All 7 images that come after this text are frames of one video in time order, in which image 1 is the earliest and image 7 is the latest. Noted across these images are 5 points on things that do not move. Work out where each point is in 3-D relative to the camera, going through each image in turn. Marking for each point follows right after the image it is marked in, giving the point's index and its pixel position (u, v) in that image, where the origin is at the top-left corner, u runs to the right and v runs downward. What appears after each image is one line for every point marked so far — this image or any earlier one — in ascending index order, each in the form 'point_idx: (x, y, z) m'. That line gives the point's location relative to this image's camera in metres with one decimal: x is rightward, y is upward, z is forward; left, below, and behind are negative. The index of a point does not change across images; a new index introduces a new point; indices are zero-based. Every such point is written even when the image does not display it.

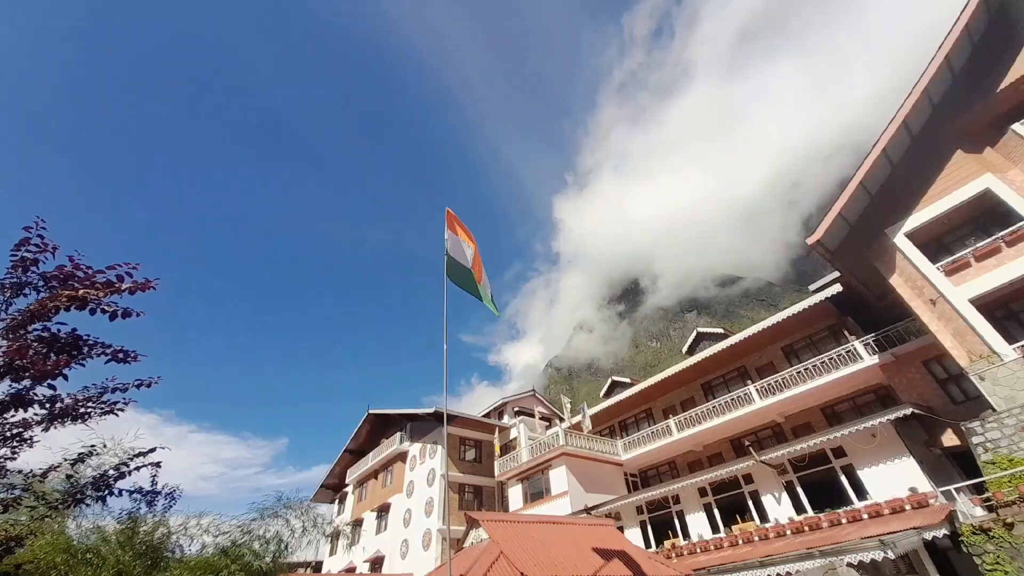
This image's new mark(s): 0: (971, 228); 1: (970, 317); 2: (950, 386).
0: (+13.9, +1.9, +12.3) m
1: (+12.6, -0.8, +11.2) m
2: (+15.1, -3.4, +14.0) m
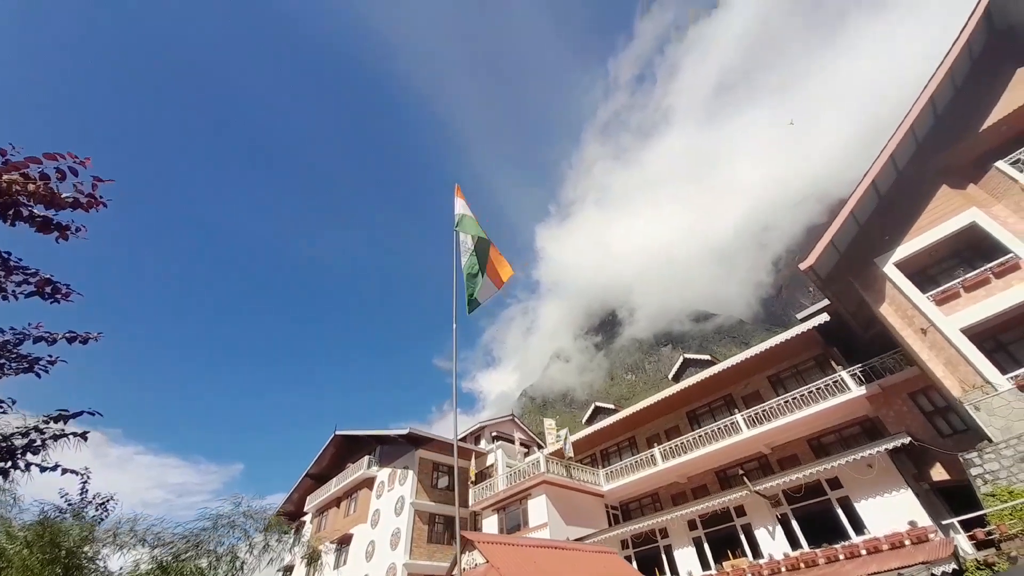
0: (+13.8, +0.9, +12.6) m
1: (+12.4, -1.6, +11.2) m
2: (+14.7, -4.5, +14.0) m
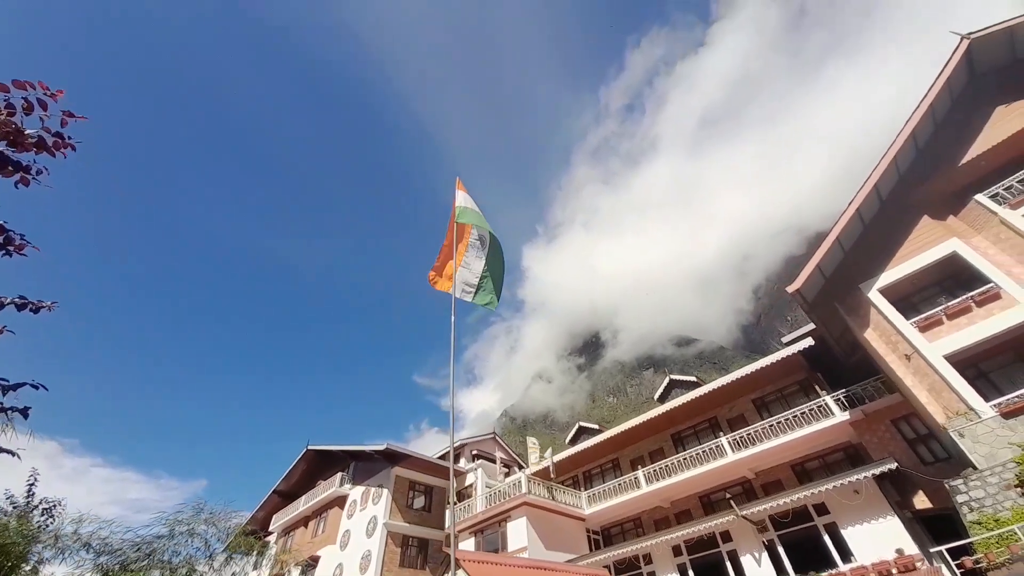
0: (+13.5, 0.0, +12.9) m
1: (+12.1, -2.4, +11.4) m
2: (+14.1, -5.5, +14.0) m
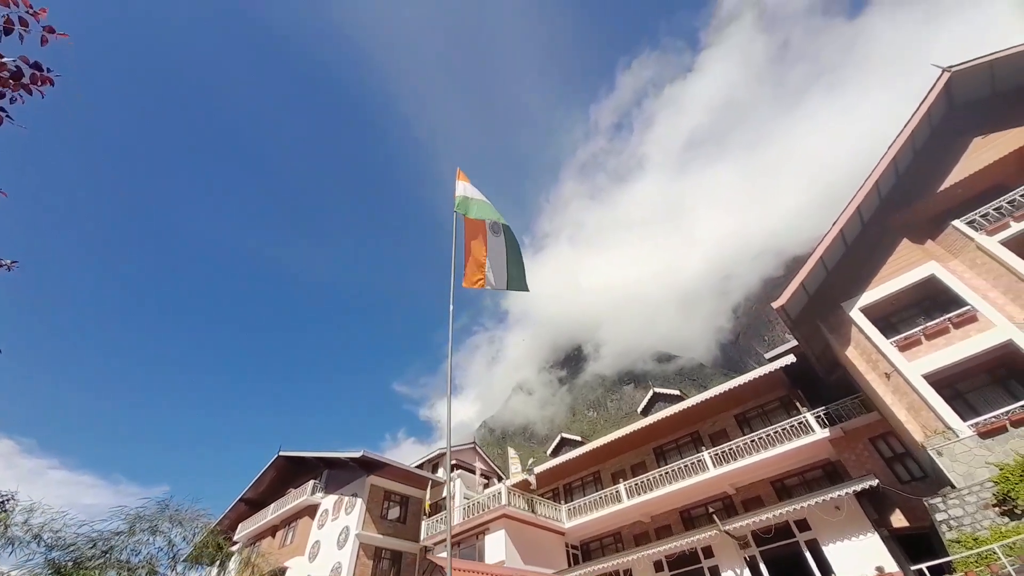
0: (+13.2, -0.7, +13.3) m
1: (+11.7, -3.0, +11.6) m
2: (+13.5, -6.2, +14.2) m
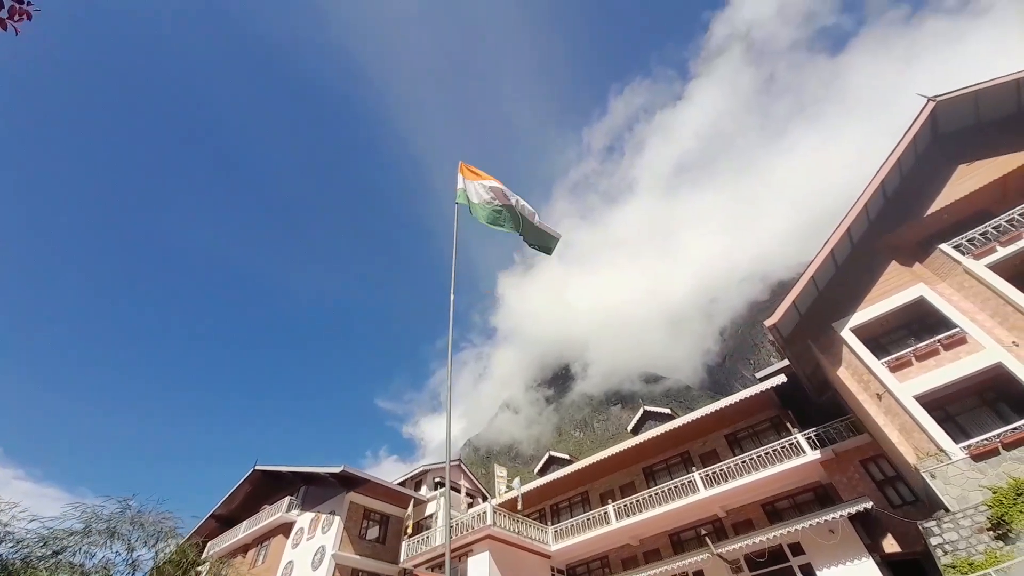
0: (+13.0, -1.4, +13.4) m
1: (+11.5, -3.6, +11.6) m
2: (+13.1, -7.0, +14.1) m
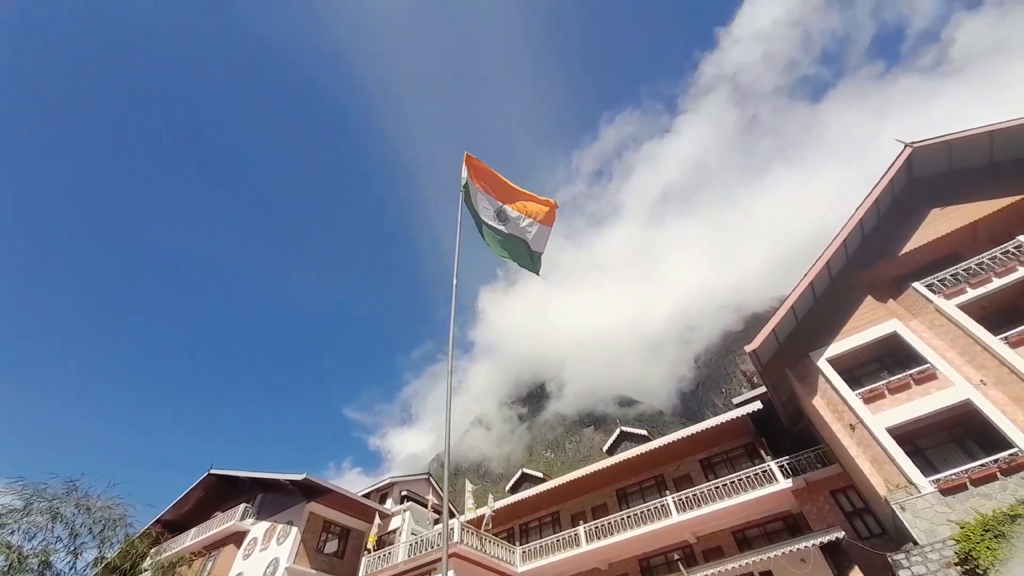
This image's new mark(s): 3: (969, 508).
0: (+12.4, -2.6, +13.7) m
1: (+10.8, -4.5, +11.8) m
2: (+12.1, -8.2, +14.3) m
3: (+11.4, -5.5, +10.1) m
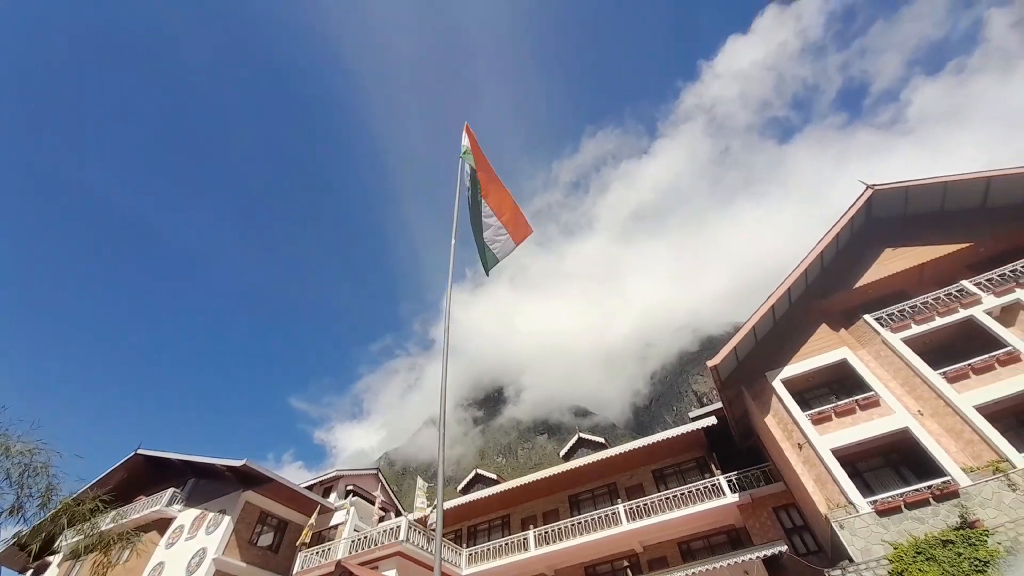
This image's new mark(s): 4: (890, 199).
0: (+11.2, -3.6, +14.4) m
1: (+9.7, -5.4, +12.3) m
2: (+10.4, -9.1, +14.9) m
3: (+10.2, -6.4, +10.7) m
4: (+14.6, +3.4, +15.7) m
